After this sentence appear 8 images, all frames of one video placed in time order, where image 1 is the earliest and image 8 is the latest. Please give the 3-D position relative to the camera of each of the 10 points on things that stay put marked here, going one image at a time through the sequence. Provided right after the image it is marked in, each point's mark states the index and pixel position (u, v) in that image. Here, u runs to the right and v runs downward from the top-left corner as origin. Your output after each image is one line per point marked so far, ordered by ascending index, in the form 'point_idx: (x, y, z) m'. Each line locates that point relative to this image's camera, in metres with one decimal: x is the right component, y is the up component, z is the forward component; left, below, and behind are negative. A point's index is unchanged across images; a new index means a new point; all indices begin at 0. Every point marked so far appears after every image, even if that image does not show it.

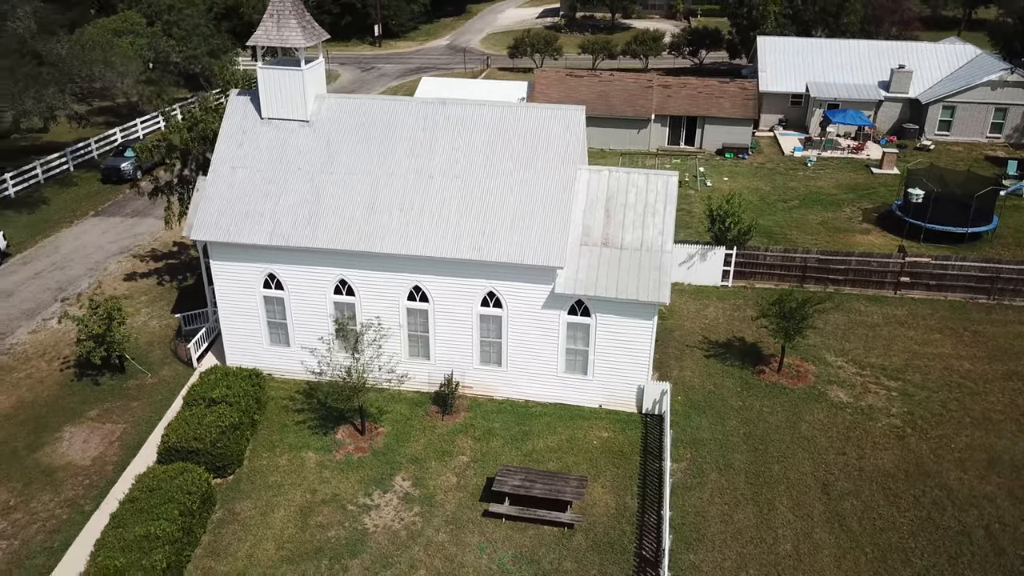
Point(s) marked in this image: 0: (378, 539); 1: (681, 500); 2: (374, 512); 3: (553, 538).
0: (-3.1, -5.8, +18.9) m
1: (+4.0, -5.2, +20.0) m
2: (-3.3, -5.4, +19.7) m
3: (+1.0, -5.8, +18.8) m
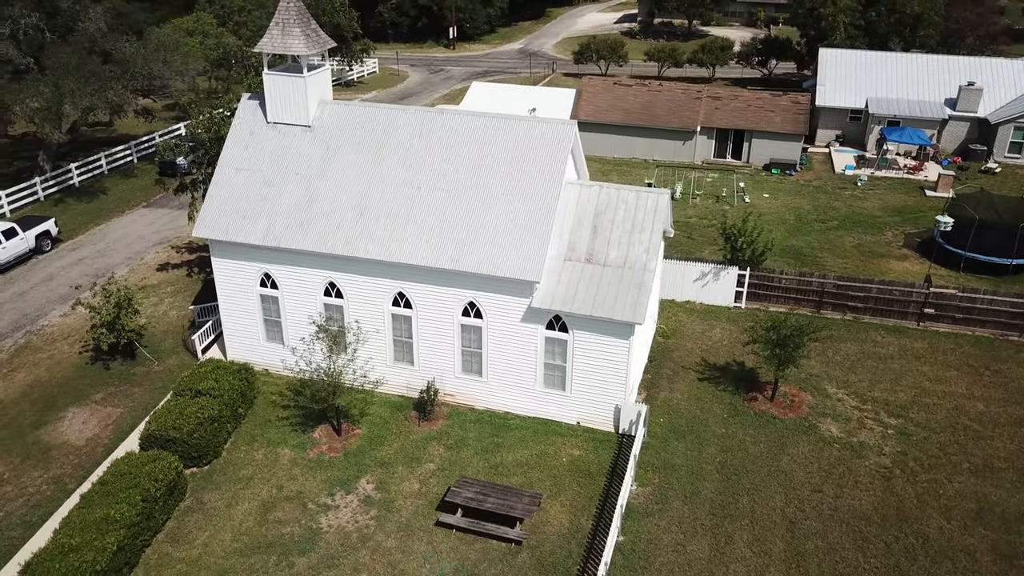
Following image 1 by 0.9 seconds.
0: (-4.4, -6.0, +19.3) m
1: (+2.9, -5.8, +19.6) m
2: (-4.4, -5.6, +20.2) m
3: (-0.3, -6.2, +18.8) m
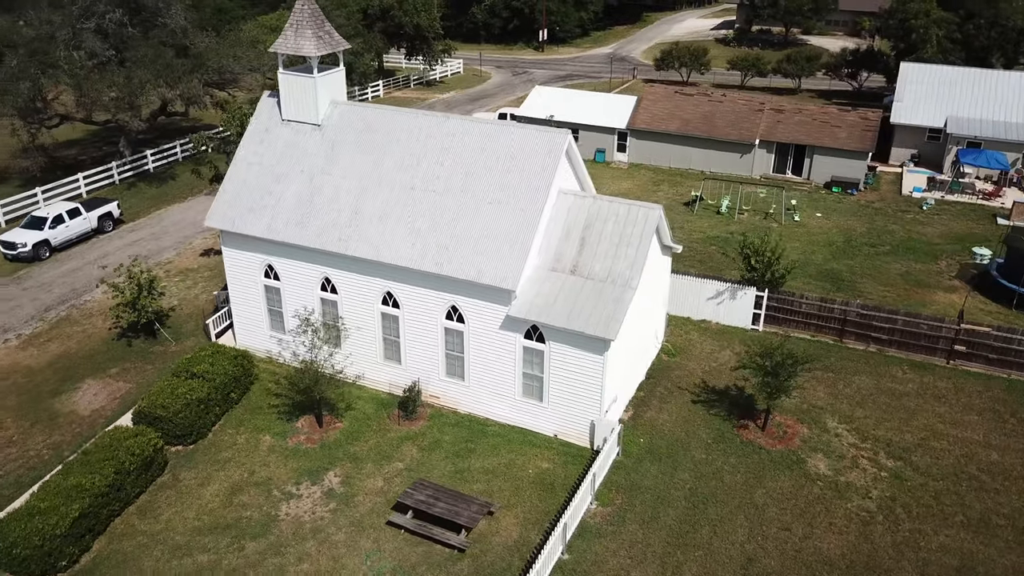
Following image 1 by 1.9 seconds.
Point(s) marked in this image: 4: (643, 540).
0: (-5.6, -5.8, +19.9) m
1: (+1.6, -6.1, +19.3) m
2: (-5.6, -5.4, +20.7) m
3: (-1.7, -6.3, +18.9) m
4: (+3.1, -6.0, +19.4) m
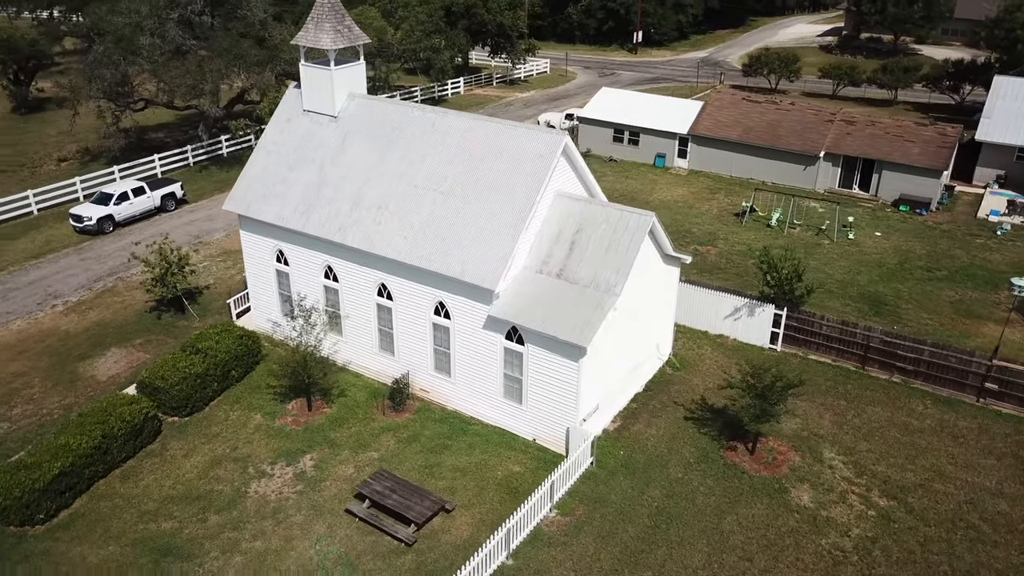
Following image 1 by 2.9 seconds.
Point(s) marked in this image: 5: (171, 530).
0: (-6.7, -5.4, +20.6) m
1: (+0.4, -6.2, +18.9) m
2: (-6.5, -5.0, +21.4) m
3: (-3.0, -6.1, +19.0) m
4: (+1.9, -6.2, +18.9) m
5: (-8.2, -5.8, +19.7) m
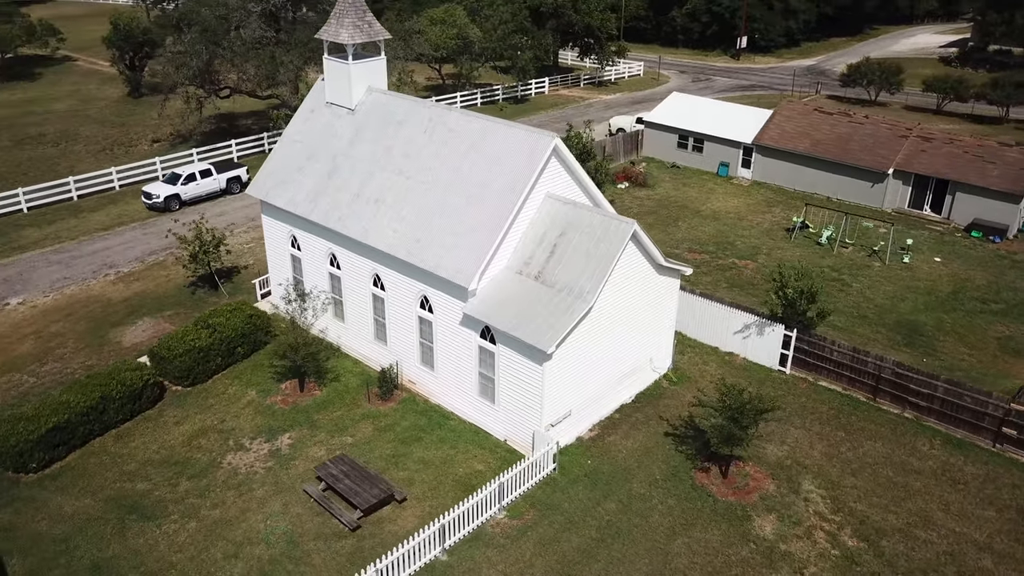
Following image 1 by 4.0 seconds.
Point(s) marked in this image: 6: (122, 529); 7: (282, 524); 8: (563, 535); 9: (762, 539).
0: (-7.8, -4.9, +21.6) m
1: (-1.1, -6.1, +19.0) m
2: (-7.4, -4.5, +22.3) m
3: (-4.4, -5.9, +19.5) m
4: (+0.4, -6.2, +18.7) m
5: (-9.5, -5.2, +20.9) m
6: (-9.4, -5.8, +19.6) m
7: (-5.6, -5.7, +19.7) m
8: (+1.2, -5.9, +19.4) m
9: (+6.0, -6.0, +19.3) m
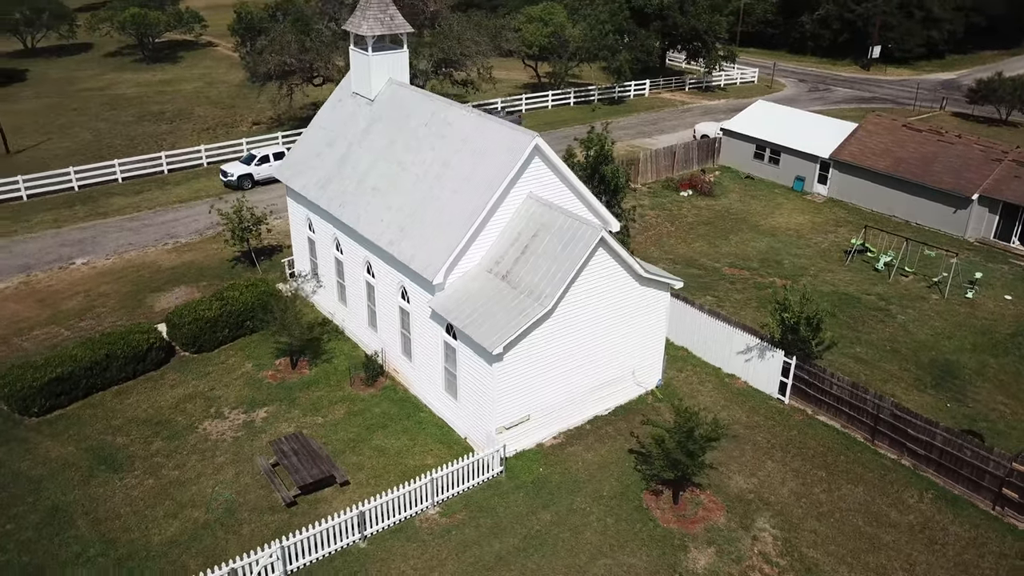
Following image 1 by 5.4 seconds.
0: (-9.0, -4.2, +22.8) m
1: (-3.0, -6.0, +19.1) m
2: (-8.5, -3.8, +23.5) m
3: (-6.1, -5.4, +20.2) m
4: (-1.6, -6.2, +18.6) m
5: (-10.8, -4.3, +22.4) m
6: (-11.0, -4.9, +21.2) m
7: (-7.2, -5.2, +20.6) m
8: (-0.6, -5.9, +19.1) m
9: (+4.0, -6.4, +18.2) m
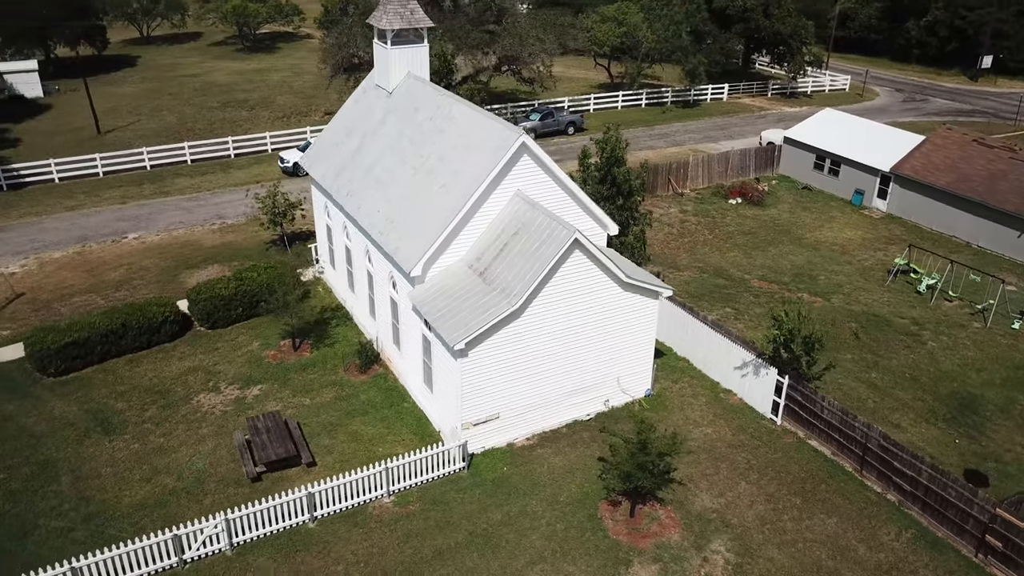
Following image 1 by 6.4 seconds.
0: (-9.6, -3.5, +23.9) m
1: (-4.2, -5.7, +19.4) m
2: (-9.0, -3.2, +24.5) m
3: (-7.1, -4.9, +20.9) m
4: (-2.9, -6.0, +18.8) m
5: (-11.5, -3.5, +23.7) m
6: (-11.9, -4.1, +22.5) m
7: (-8.2, -4.6, +21.5) m
8: (-1.9, -5.8, +19.2) m
9: (+2.6, -6.5, +17.7) m
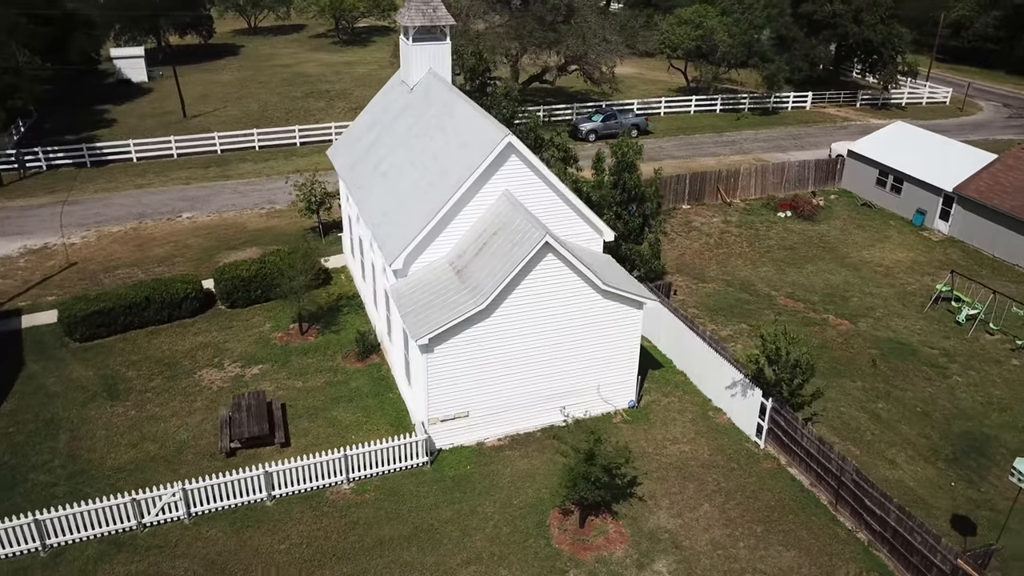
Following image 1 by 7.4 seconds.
0: (-10.1, -2.9, +25.1) m
1: (-5.5, -5.4, +20.1) m
2: (-9.4, -2.6, +25.7) m
3: (-8.1, -4.4, +21.9) m
4: (-4.3, -5.7, +19.2) m
5: (-11.9, -2.8, +25.2) m
6: (-12.5, -3.3, +24.1) m
7: (-9.0, -4.0, +22.6) m
8: (-3.2, -5.6, +19.5) m
9: (+1.0, -6.7, +17.5) m
